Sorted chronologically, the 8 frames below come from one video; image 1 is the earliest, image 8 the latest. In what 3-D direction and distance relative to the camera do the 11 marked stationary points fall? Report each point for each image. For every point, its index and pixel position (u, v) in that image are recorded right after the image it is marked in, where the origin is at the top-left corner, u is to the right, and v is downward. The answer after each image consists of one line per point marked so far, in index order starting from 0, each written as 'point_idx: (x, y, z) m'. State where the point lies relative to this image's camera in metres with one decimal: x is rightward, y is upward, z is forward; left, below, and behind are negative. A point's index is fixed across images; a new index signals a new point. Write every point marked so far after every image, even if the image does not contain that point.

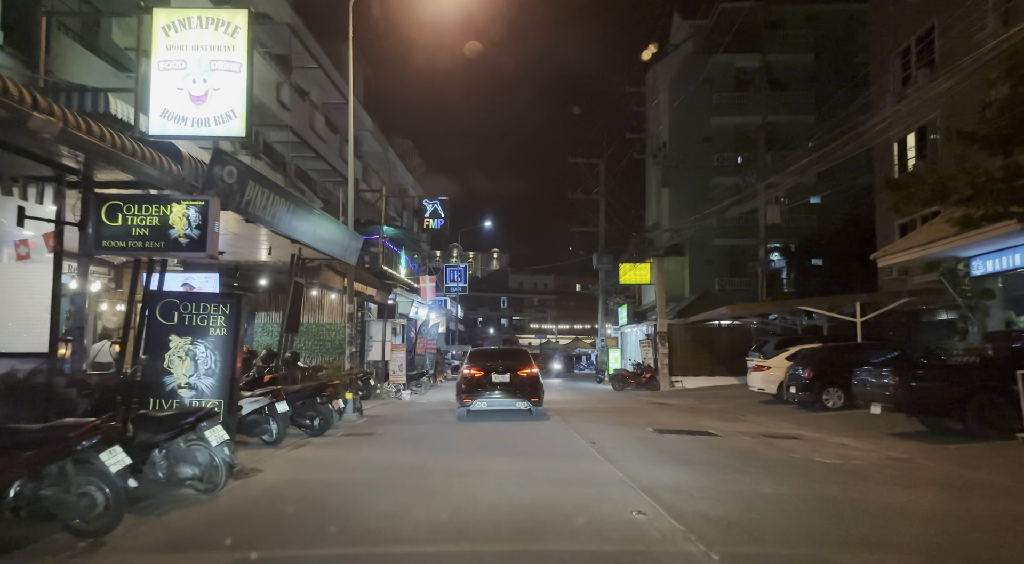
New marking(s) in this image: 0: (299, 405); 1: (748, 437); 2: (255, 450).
0: (-3.9, -2.3, +13.3) m
1: (+4.4, -2.9, +13.5) m
2: (-4.2, -2.7, +11.8) m
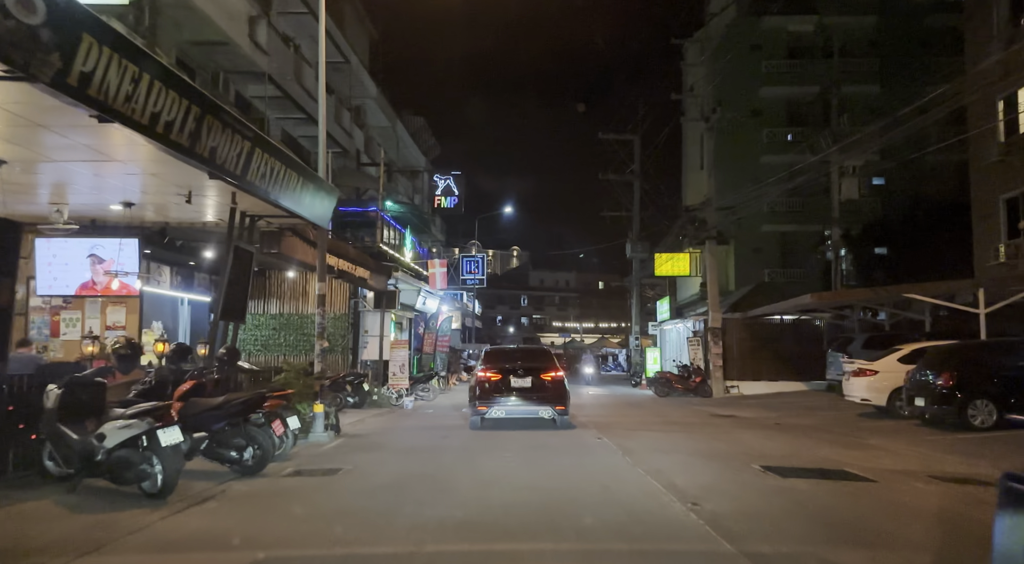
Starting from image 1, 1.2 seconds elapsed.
0: (-3.5, -1.8, +8.7) m
1: (+4.8, -2.4, +8.6) m
2: (-3.8, -2.2, +7.1) m
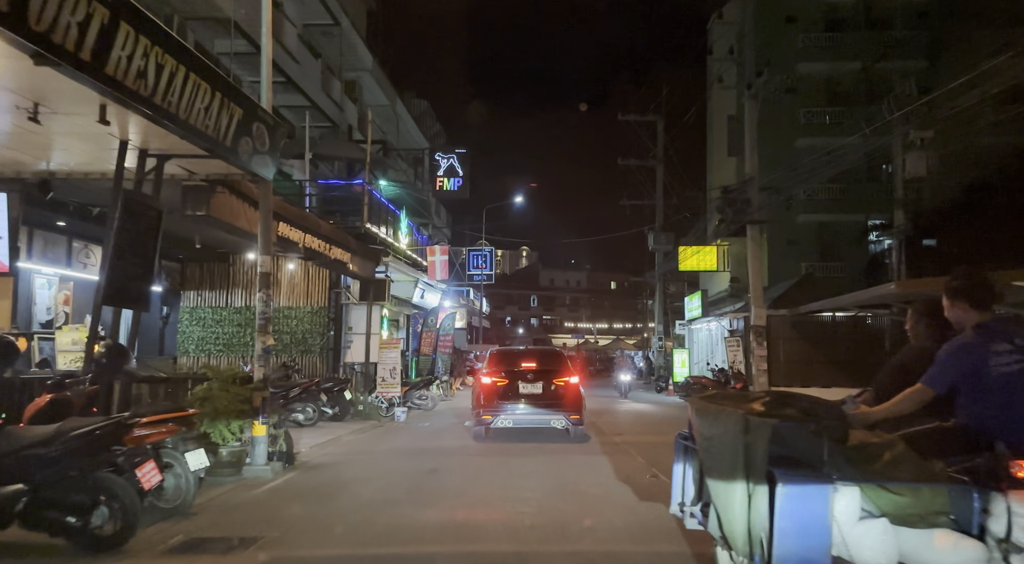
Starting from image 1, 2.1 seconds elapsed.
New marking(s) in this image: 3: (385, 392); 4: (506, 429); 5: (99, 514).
0: (-3.3, -1.4, +5.2) m
1: (+5.0, -2.1, +5.1) m
2: (-3.6, -1.9, +3.7) m
3: (-3.1, -2.6, +17.1) m
4: (-0.2, -3.5, +17.5) m
5: (-3.1, -1.8, +5.5) m
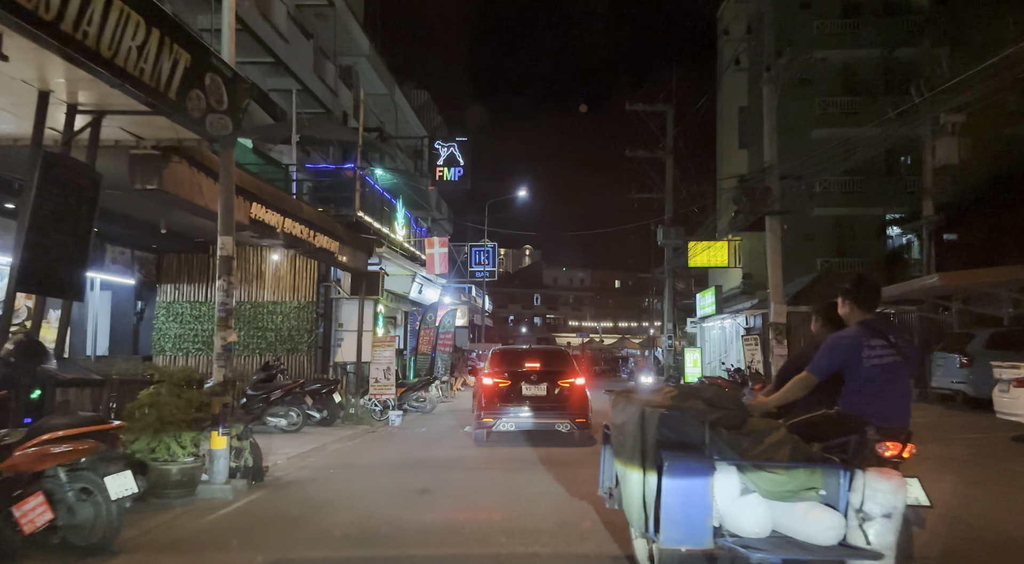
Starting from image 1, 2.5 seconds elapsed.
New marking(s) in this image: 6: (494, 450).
0: (-3.3, -1.3, +3.9) m
1: (+5.0, -1.9, +3.7) m
2: (-3.6, -1.7, +2.4) m
3: (-3.0, -2.4, +15.8) m
4: (-0.1, -3.4, +16.1) m
5: (-3.1, -1.6, +4.2) m
6: (-0.3, -2.9, +12.4) m
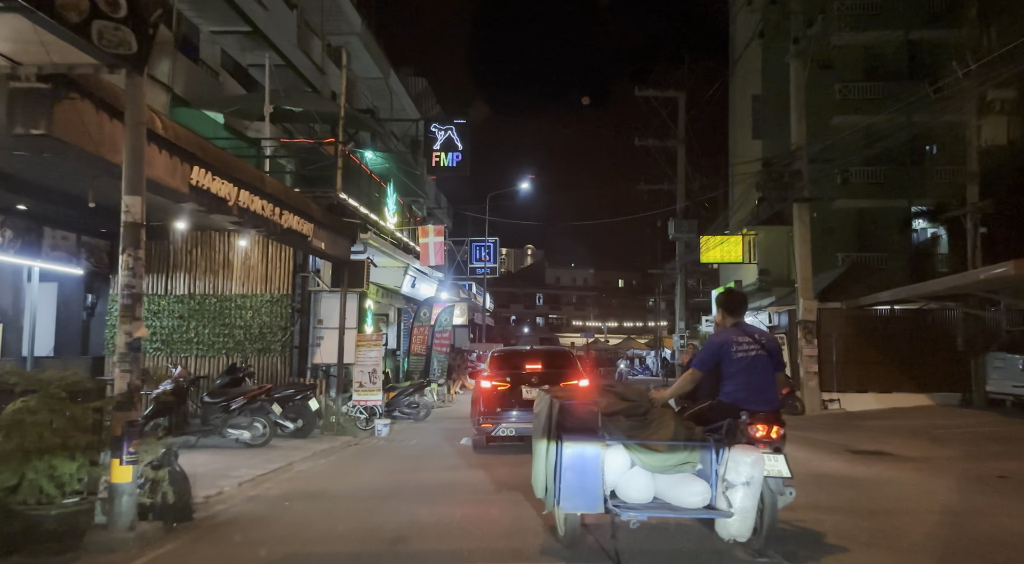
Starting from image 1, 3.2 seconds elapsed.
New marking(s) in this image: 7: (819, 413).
0: (-3.3, -1.1, +1.9) m
1: (+5.1, -1.7, +1.7) m
2: (-3.6, -1.5, +0.4) m
3: (-2.9, -2.3, +13.8) m
4: (0.0, -3.2, +14.1) m
5: (-3.1, -1.4, +2.2) m
6: (-0.3, -2.7, +10.4) m
7: (+8.2, -3.5, +19.4) m
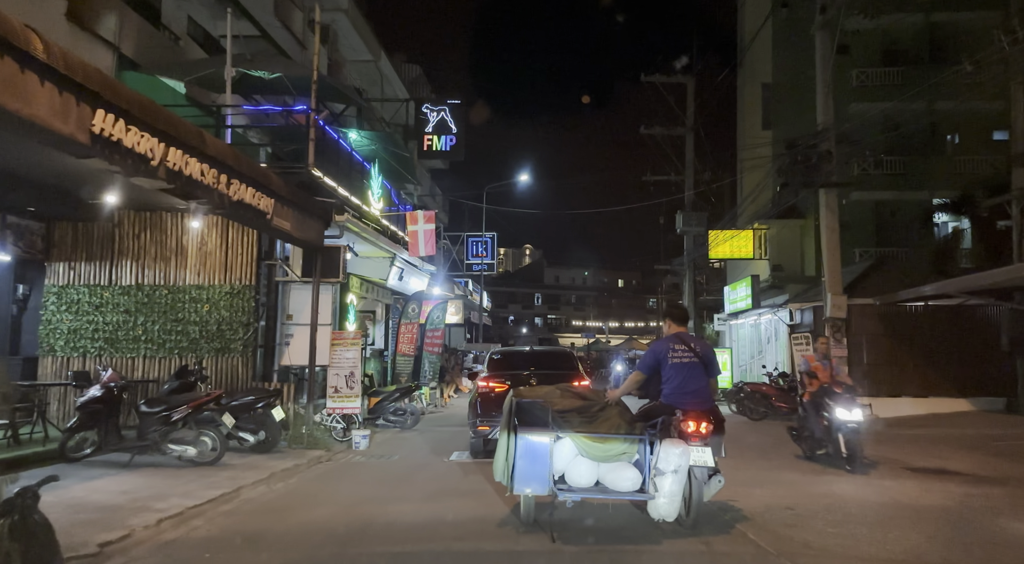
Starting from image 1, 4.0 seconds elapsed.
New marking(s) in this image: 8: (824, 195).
0: (-3.3, -0.9, +0.1) m
1: (+5.1, -1.5, -0.2) m
2: (-3.6, -1.3, -1.5) m
3: (-2.9, -2.1, +12.0) m
4: (0.0, -3.0, +12.3) m
5: (-3.1, -1.2, +0.4) m
6: (-0.3, -2.5, +8.6) m
7: (+8.2, -3.3, +17.6) m
8: (+7.9, +2.2, +18.3) m
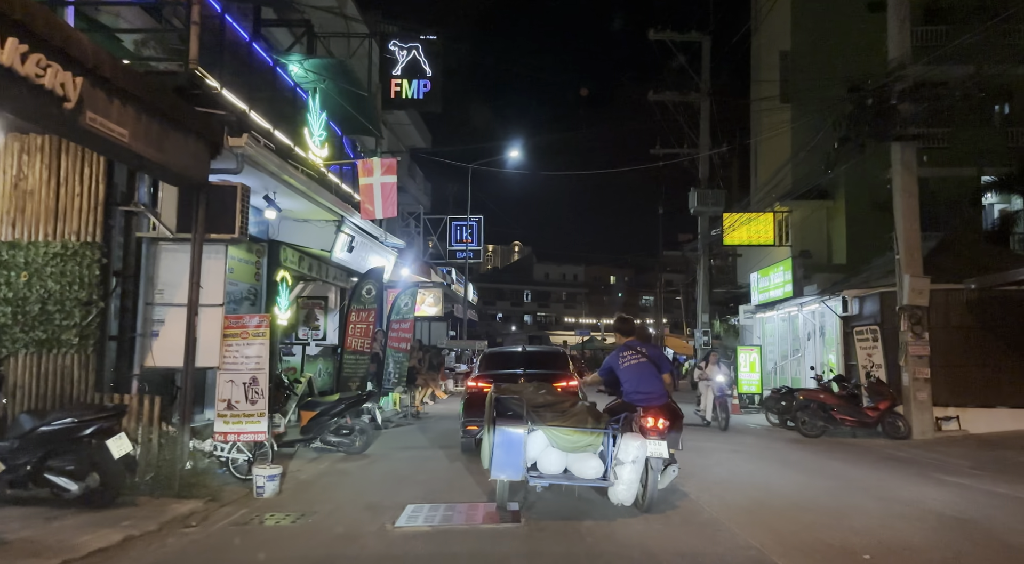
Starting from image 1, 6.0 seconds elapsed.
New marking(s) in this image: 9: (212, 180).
0: (-3.2, -0.4, -4.1) m
1: (+5.1, -1.1, -4.2) m
2: (-3.5, -0.9, -5.6) m
3: (-3.1, -1.6, +7.8) m
4: (-0.2, -2.6, +8.2) m
5: (-3.0, -0.8, -3.8) m
6: (-0.4, -2.1, +4.5) m
7: (+7.9, -2.9, +13.6) m
8: (+7.7, +2.6, +14.3) m
9: (-3.3, +1.1, +8.2) m
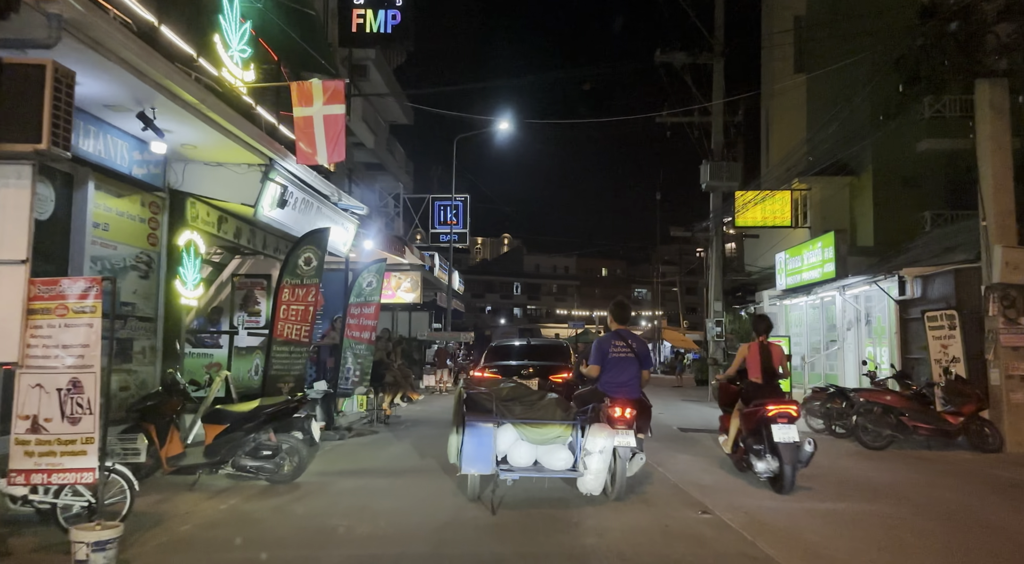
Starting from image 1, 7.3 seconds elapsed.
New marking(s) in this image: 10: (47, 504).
0: (-3.1, -0.1, -7.2) m
1: (+5.2, -0.8, -7.1) m
2: (-3.4, -0.6, -8.7) m
3: (-3.2, -1.2, +4.7) m
4: (-0.3, -2.2, +5.1) m
5: (-2.9, -0.5, -6.9) m
6: (-0.4, -1.7, +1.5) m
7: (+7.8, -2.5, +10.7) m
8: (+7.5, +3.1, +11.4) m
9: (-3.4, +1.5, +5.1) m
10: (-3.3, -1.6, +5.0) m
